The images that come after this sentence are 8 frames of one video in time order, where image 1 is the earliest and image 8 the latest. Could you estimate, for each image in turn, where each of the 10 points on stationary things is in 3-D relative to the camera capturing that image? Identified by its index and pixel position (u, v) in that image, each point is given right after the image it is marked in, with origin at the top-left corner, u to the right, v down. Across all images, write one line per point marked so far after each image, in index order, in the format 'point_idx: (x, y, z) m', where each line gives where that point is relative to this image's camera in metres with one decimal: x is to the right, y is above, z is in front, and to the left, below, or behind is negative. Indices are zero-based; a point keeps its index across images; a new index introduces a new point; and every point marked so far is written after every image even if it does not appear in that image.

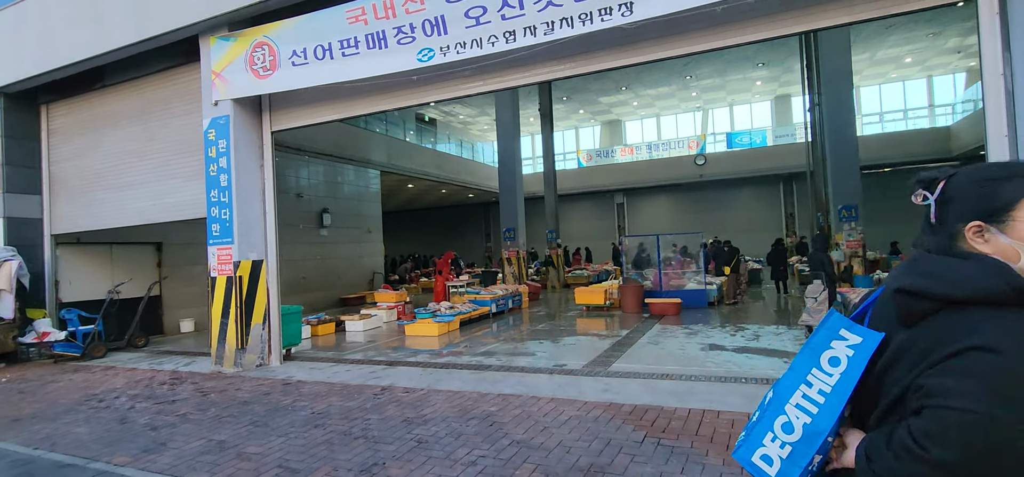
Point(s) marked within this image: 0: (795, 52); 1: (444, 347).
0: (+10.0, +6.6, +18.5) m
1: (-1.0, -1.6, +7.7) m
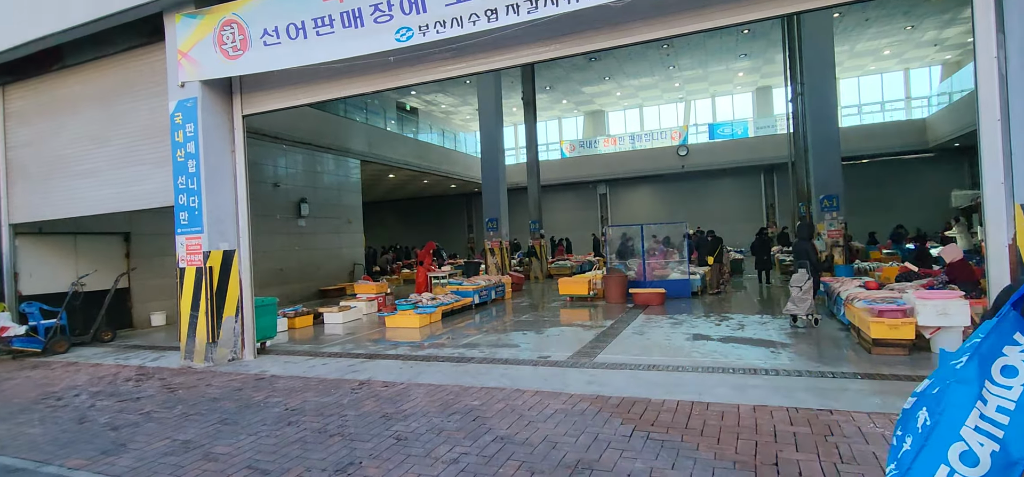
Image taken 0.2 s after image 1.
0: (+9.4, +6.9, +18.5) m
1: (-1.2, -1.5, +7.5) m
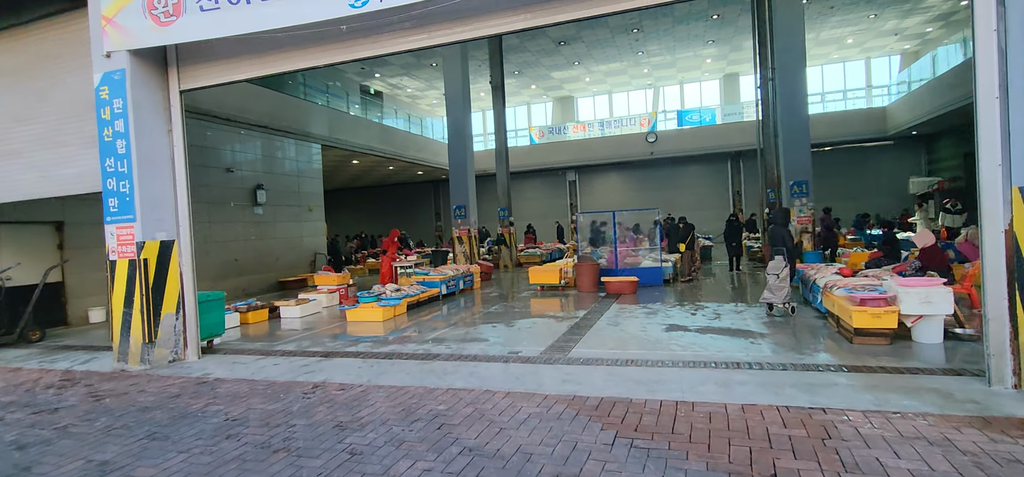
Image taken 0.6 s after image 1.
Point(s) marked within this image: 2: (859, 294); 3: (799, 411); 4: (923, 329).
0: (+8.2, +7.4, +18.5) m
1: (-1.7, -1.3, +7.1) m
2: (+3.2, -0.5, +4.8) m
3: (+1.8, -1.1, +3.2) m
4: (+3.7, -0.8, +4.7) m
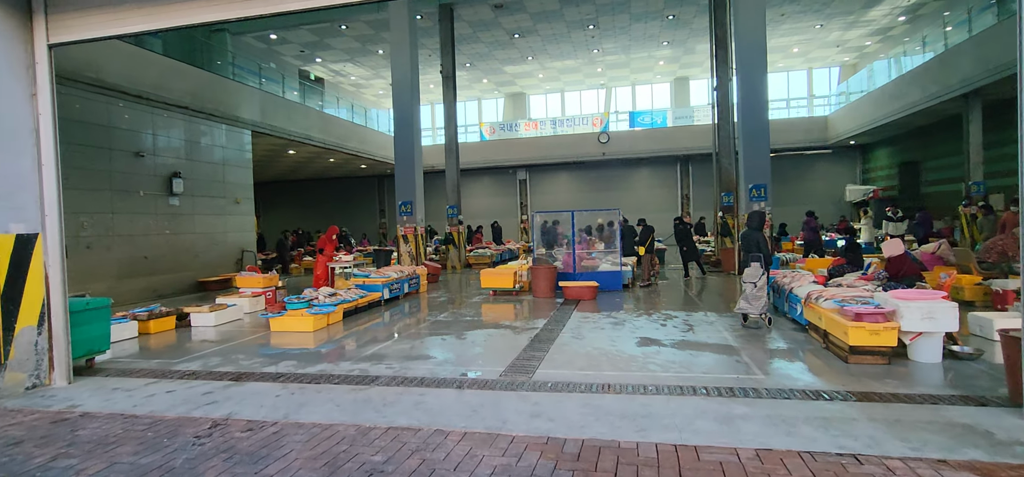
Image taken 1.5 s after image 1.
0: (+6.6, +7.3, +18.5) m
1: (-2.2, -1.3, +6.1) m
2: (+2.9, -0.6, +4.4) m
3: (+1.6, -1.1, +2.6) m
4: (+3.4, -0.9, +4.3) m
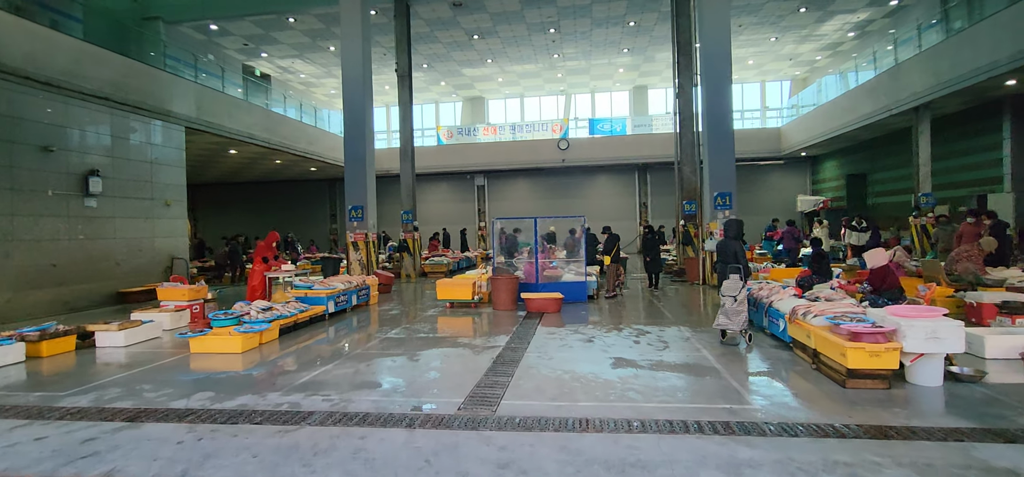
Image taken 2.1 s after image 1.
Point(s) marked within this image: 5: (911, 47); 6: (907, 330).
0: (+5.2, +7.0, +18.4) m
1: (-2.7, -1.3, +5.3) m
2: (+2.6, -0.7, +4.0) m
3: (+1.4, -1.2, +2.1) m
4: (+3.1, -1.0, +3.9) m
5: (+10.1, +4.8, +13.3) m
6: (+2.9, -0.7, +3.8) m
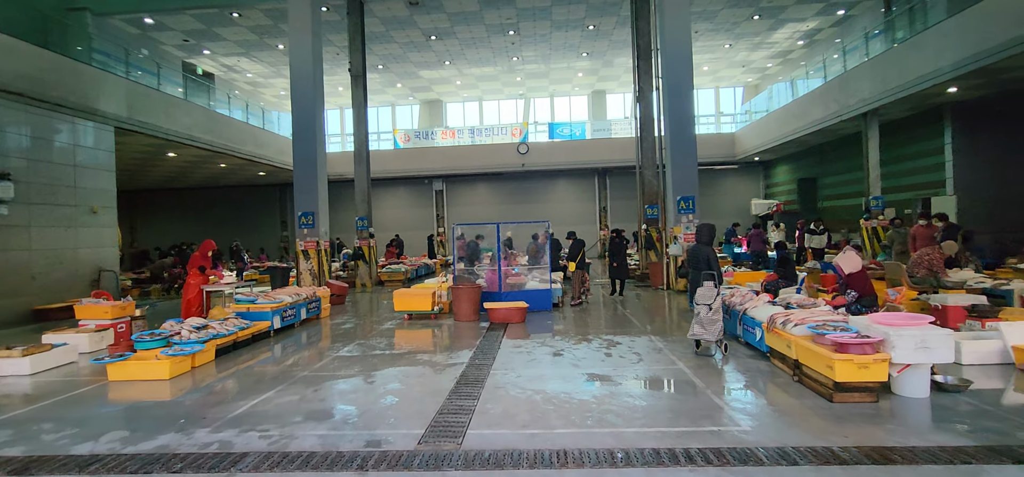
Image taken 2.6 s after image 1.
0: (+3.7, +6.8, +18.4) m
1: (-3.0, -1.4, +4.7) m
2: (+2.3, -0.7, +3.8) m
3: (+1.3, -1.2, +1.8) m
4: (+2.8, -1.0, +3.8) m
5: (+9.1, +4.8, +13.7) m
6: (+2.6, -0.7, +3.6) m
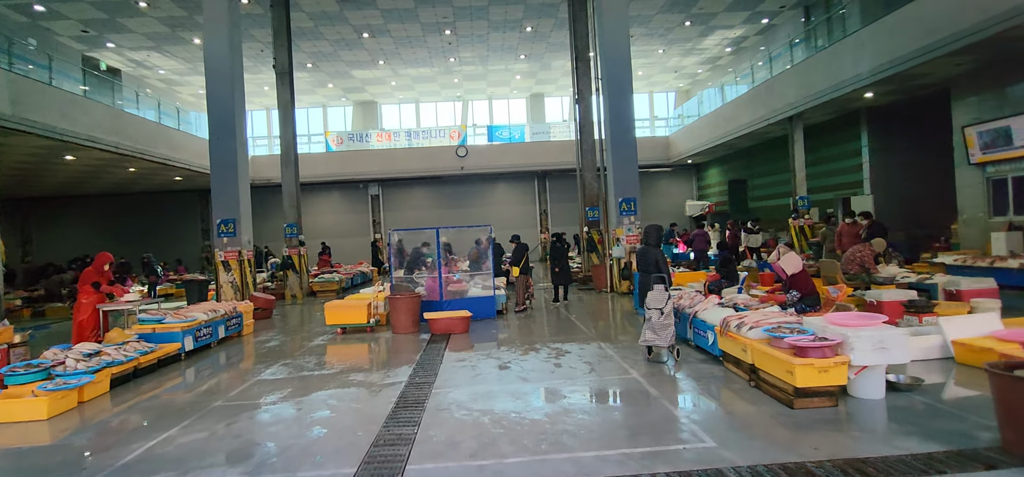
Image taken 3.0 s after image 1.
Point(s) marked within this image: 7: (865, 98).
0: (+1.6, +6.7, +18.4) m
1: (-3.4, -1.5, +3.9) m
2: (+2.0, -0.7, +3.6) m
3: (+1.2, -1.2, +1.6) m
4: (+2.5, -1.0, +3.7) m
5: (+7.4, +4.8, +14.3) m
6: (+2.3, -0.7, +3.5) m
7: (+8.4, +3.3, +12.5) m
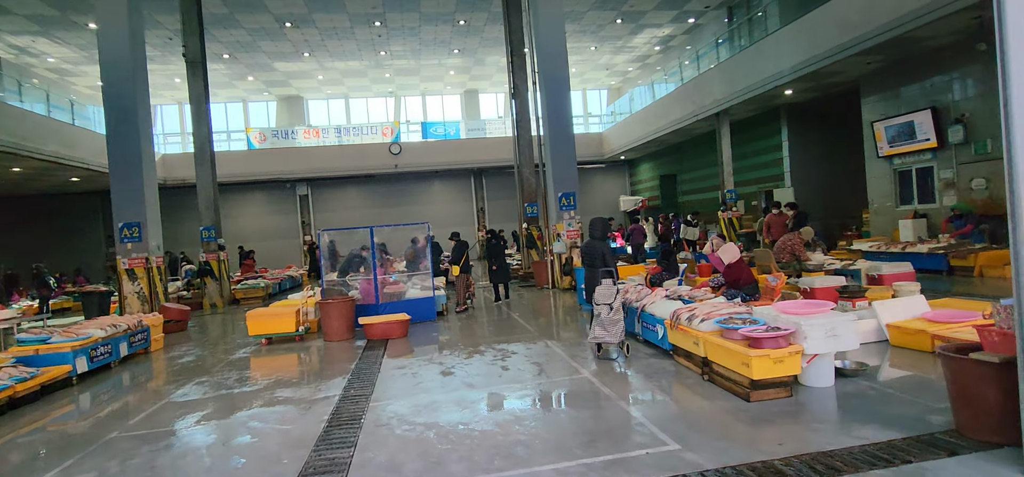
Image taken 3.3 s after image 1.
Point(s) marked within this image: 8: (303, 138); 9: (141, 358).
0: (-0.8, +6.8, +18.1) m
1: (-3.7, -1.6, +3.2) m
2: (+1.6, -0.6, +3.5) m
3: (+1.1, -1.1, +1.4) m
4: (+2.1, -0.9, +3.7) m
5: (+5.6, +5.0, +14.8) m
6: (+1.9, -0.6, +3.5) m
7: (+6.8, +3.6, +13.1) m
8: (-7.8, +3.8, +19.7) m
9: (-4.8, -1.5, +6.8) m
